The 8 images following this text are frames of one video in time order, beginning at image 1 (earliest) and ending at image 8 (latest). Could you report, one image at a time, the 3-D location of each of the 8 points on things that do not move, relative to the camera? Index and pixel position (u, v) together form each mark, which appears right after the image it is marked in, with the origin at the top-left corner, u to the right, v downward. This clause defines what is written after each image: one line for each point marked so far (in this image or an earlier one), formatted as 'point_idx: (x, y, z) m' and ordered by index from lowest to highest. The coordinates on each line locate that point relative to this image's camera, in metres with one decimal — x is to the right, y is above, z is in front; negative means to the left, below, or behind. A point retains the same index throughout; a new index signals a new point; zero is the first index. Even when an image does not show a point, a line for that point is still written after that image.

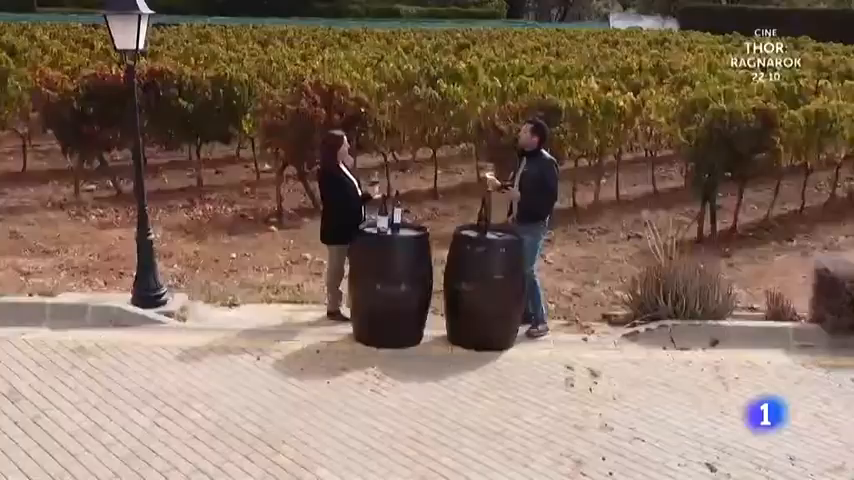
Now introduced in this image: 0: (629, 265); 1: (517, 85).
0: (+2.1, -0.3, +11.1) m
1: (+1.3, +2.3, +15.6) m
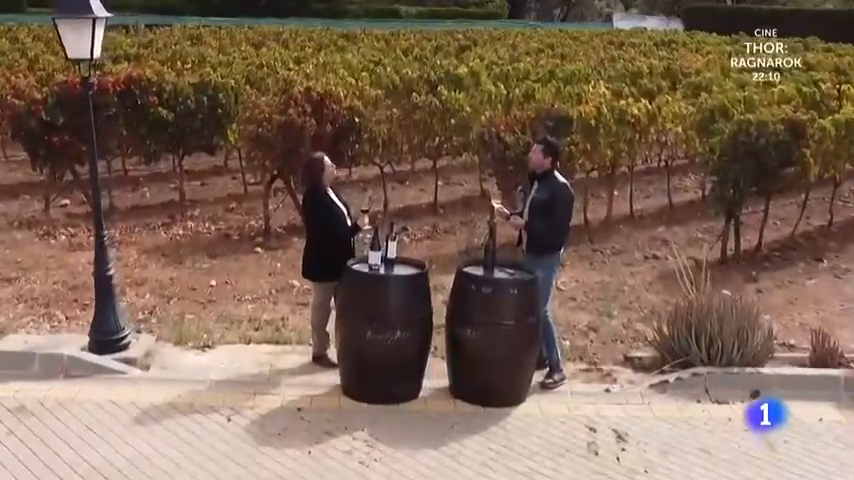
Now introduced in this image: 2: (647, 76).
0: (+2.1, -0.5, +10.1) m
1: (+1.3, +2.0, +14.6) m
2: (+4.0, +2.9, +19.4) m
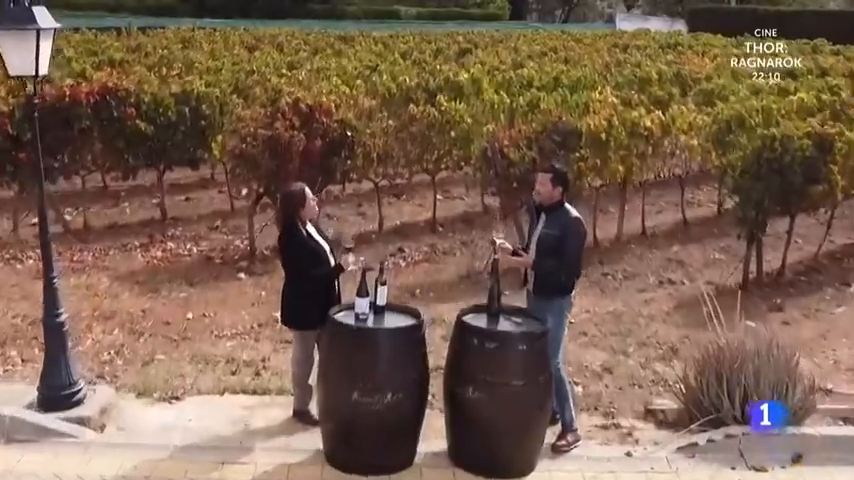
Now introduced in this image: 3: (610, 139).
0: (+2.0, -0.7, +9.2) m
1: (+1.3, +1.8, +13.7) m
2: (+3.9, +2.7, +18.5) m
3: (+2.0, +1.1, +11.5) m
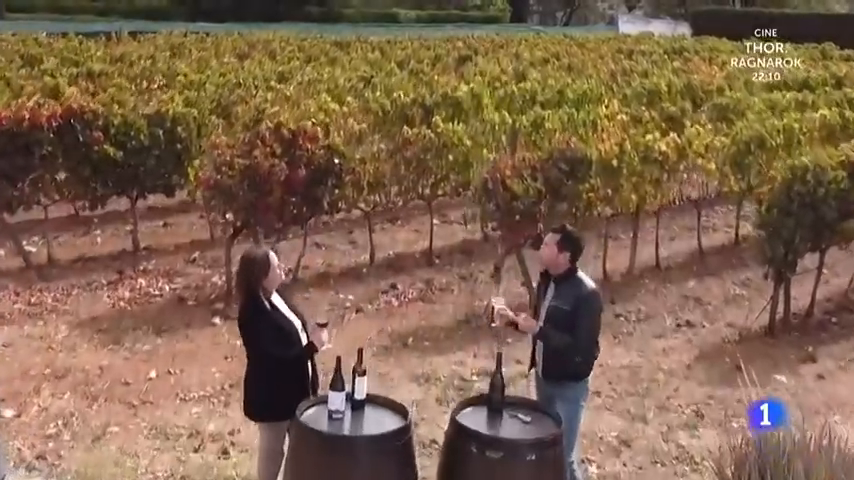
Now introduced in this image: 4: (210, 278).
0: (+2.0, -1.1, +8.2) m
1: (+1.3, +1.5, +12.7) m
2: (+3.9, +2.4, +17.6) m
3: (+1.9, +0.7, +10.6) m
4: (-2.1, -0.4, +10.6) m
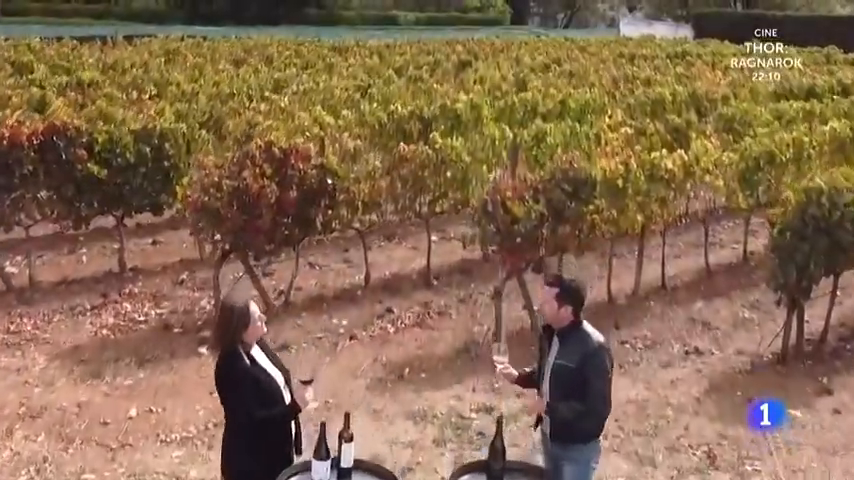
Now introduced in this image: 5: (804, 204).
0: (+2.0, -1.3, +7.8) m
1: (+1.2, +1.2, +12.3) m
2: (+3.9, +2.1, +17.1) m
3: (+1.9, +0.5, +10.1) m
4: (-2.2, -0.6, +10.2) m
5: (+3.1, +0.3, +8.9) m
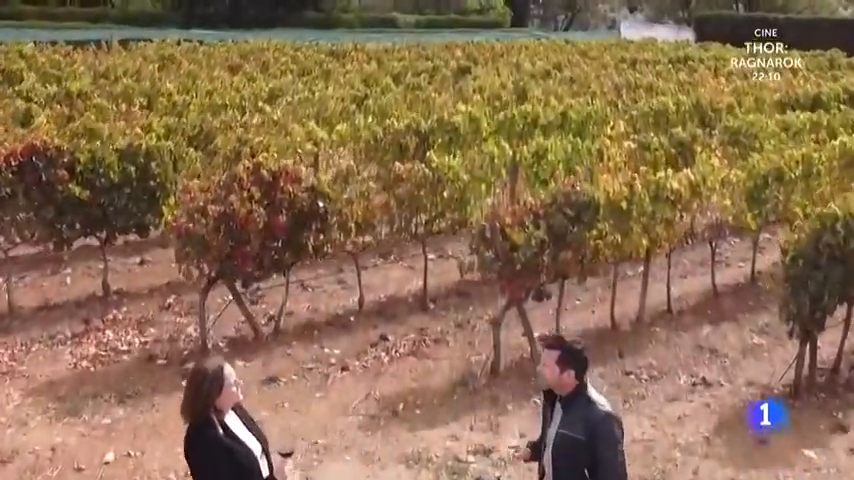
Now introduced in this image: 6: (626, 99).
0: (+1.9, -1.5, +7.4) m
1: (+1.2, +1.0, +11.9) m
2: (+3.8, +1.9, +16.7) m
3: (+1.9, +0.3, +9.7) m
4: (-2.2, -0.8, +9.8) m
5: (+3.1, +0.1, +8.5) m
6: (+3.6, +2.6, +19.8) m
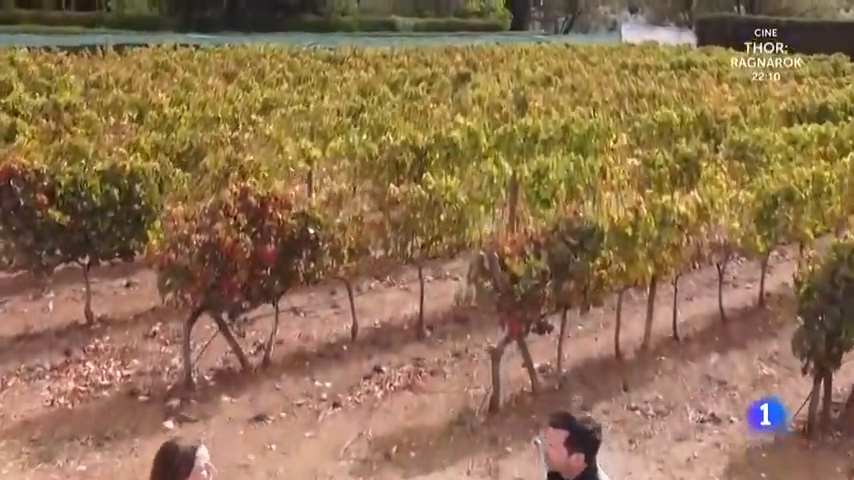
0: (+1.9, -1.8, +7.0) m
1: (+1.2, +0.8, +11.5) m
2: (+3.8, +1.7, +16.3) m
3: (+1.8, 0.0, +9.3) m
4: (-2.2, -1.0, +9.4) m
5: (+3.0, -0.2, +8.0) m
6: (+3.6, +2.4, +19.3) m
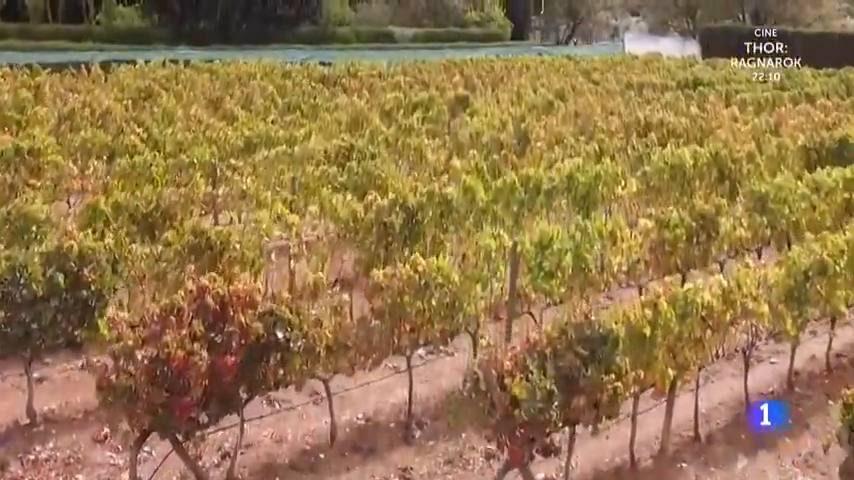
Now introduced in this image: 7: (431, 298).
0: (+1.8, -2.5, +5.8) m
1: (+1.1, 0.0, +10.3) m
2: (+3.7, +0.9, +15.1) m
3: (+1.7, -0.7, +8.1) m
4: (-2.3, -1.8, +8.2) m
5: (+2.9, -0.9, +6.8) m
6: (+3.5, +1.6, +18.1) m
7: (0.0, -0.5, +9.1) m
